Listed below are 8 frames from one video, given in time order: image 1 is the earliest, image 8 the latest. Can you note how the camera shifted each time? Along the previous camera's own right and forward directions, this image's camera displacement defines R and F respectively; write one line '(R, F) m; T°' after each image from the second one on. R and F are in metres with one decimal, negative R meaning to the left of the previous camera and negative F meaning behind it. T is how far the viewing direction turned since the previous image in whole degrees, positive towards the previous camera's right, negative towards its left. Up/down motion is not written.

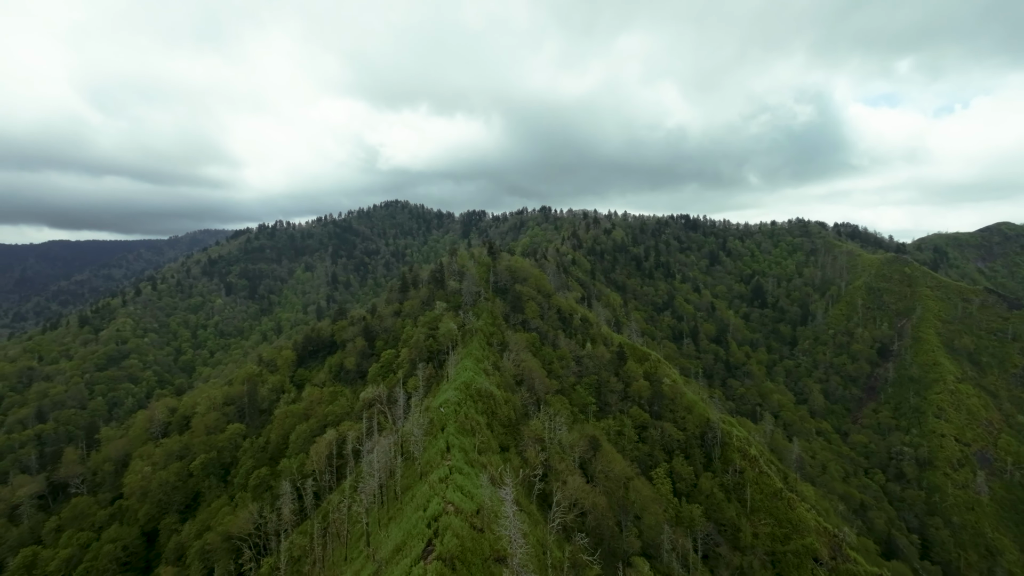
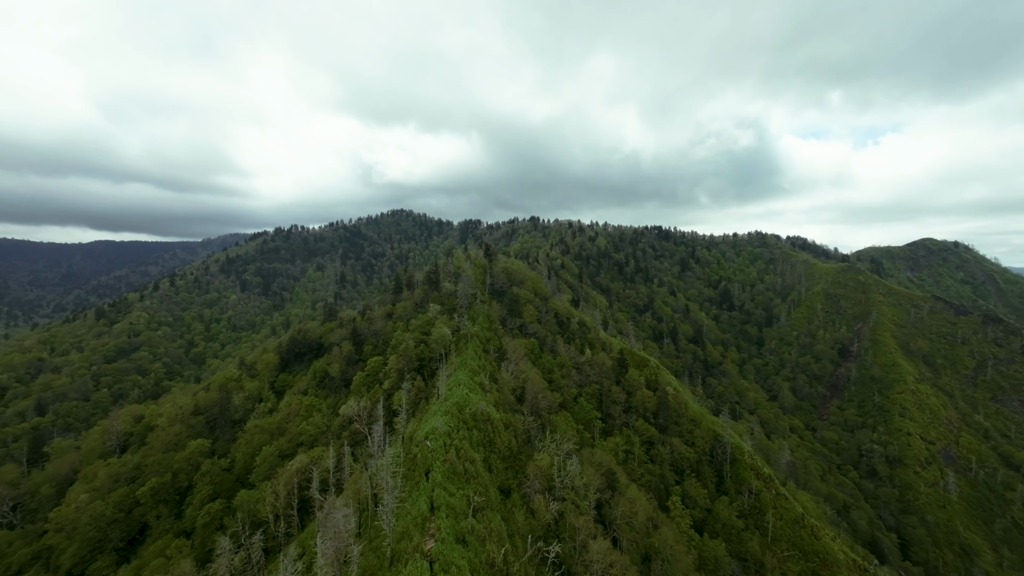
(-9.6, +8.8) m; +6°
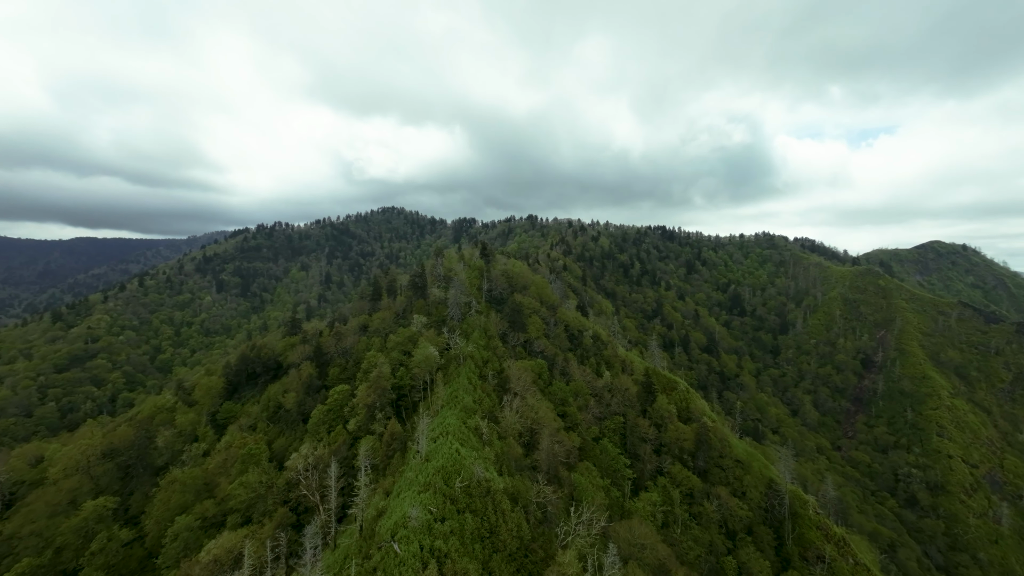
(-2.1, +20.5) m; +1°
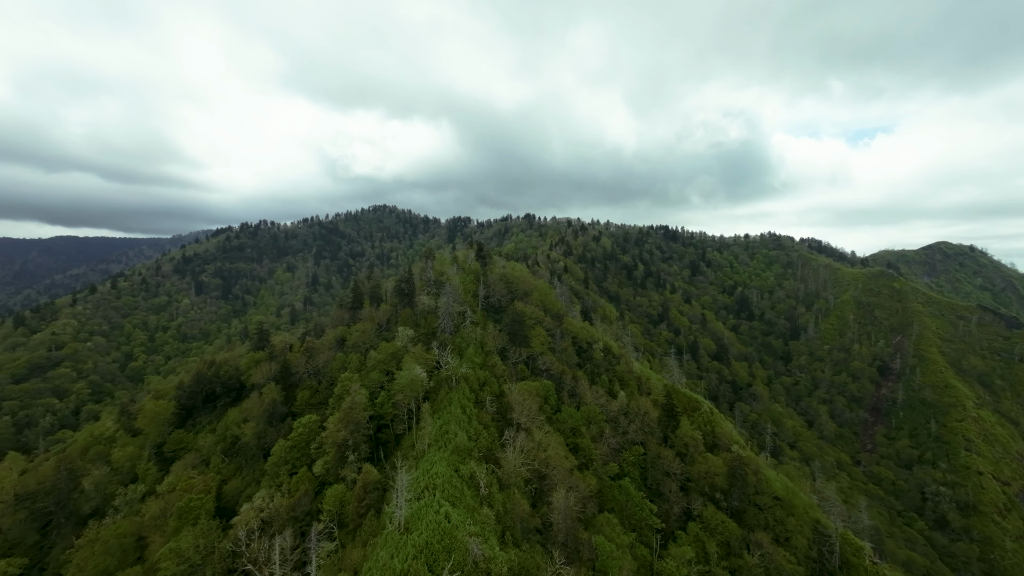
(-1.1, +13.2) m; +1°
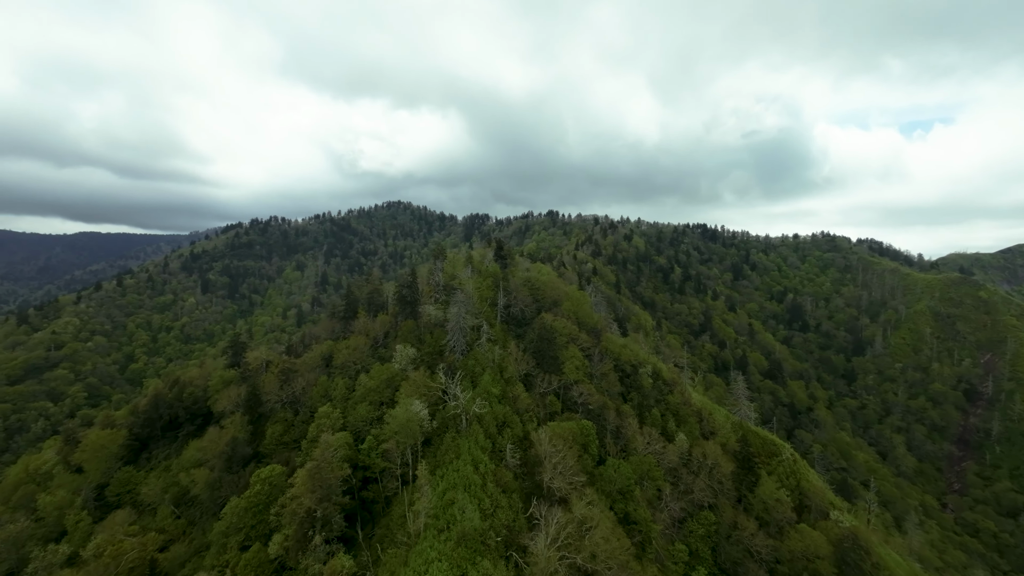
(-1.2, +20.6) m; -3°
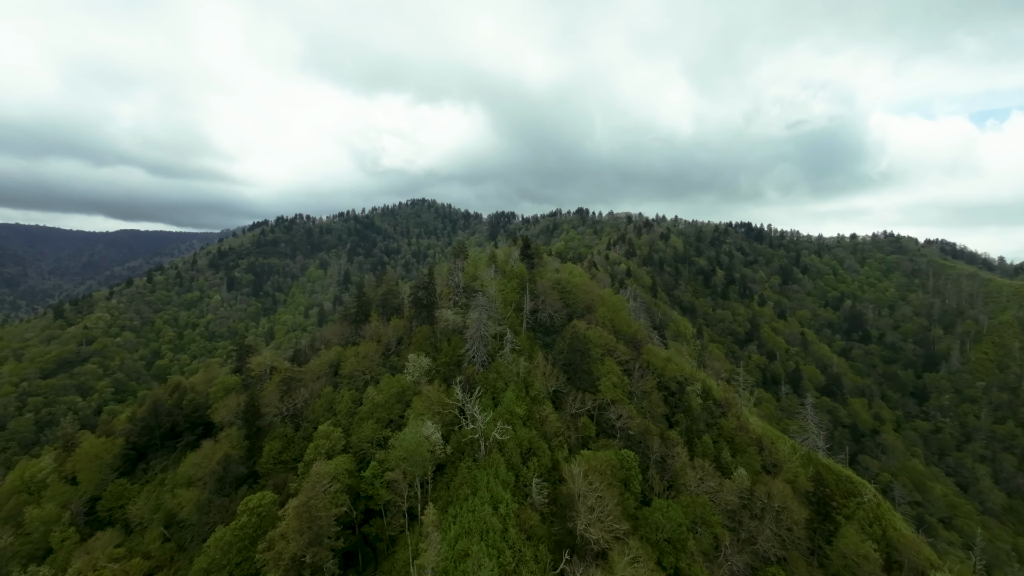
(-0.5, +11.2) m; -4°
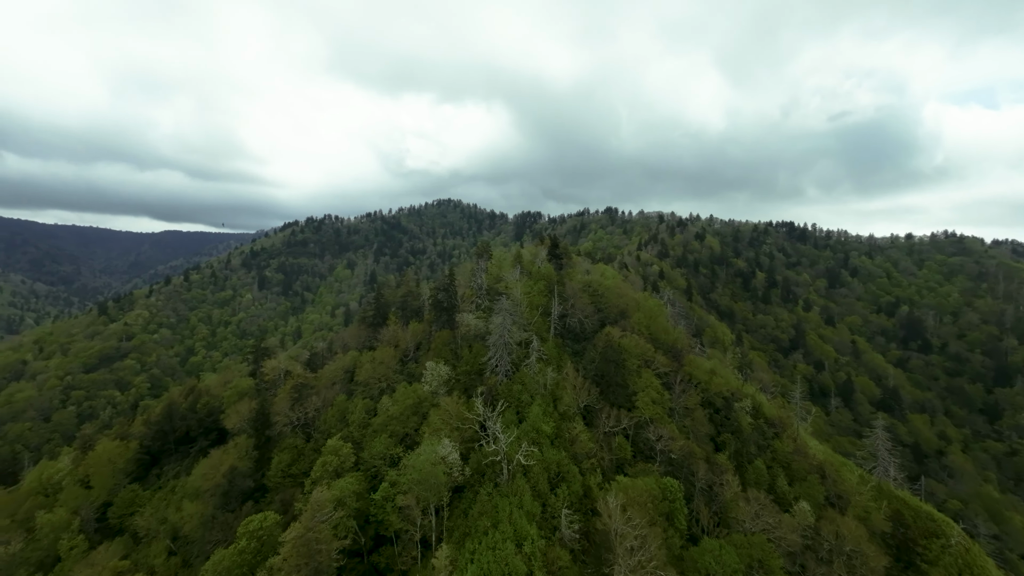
(-0.3, +5.5) m; -4°
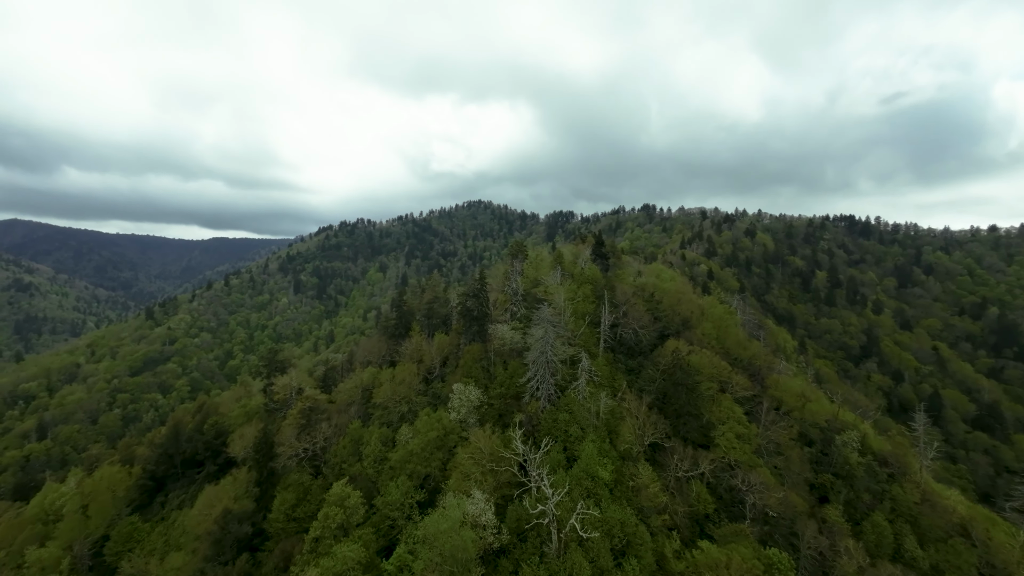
(-1.6, +8.8) m; -4°
